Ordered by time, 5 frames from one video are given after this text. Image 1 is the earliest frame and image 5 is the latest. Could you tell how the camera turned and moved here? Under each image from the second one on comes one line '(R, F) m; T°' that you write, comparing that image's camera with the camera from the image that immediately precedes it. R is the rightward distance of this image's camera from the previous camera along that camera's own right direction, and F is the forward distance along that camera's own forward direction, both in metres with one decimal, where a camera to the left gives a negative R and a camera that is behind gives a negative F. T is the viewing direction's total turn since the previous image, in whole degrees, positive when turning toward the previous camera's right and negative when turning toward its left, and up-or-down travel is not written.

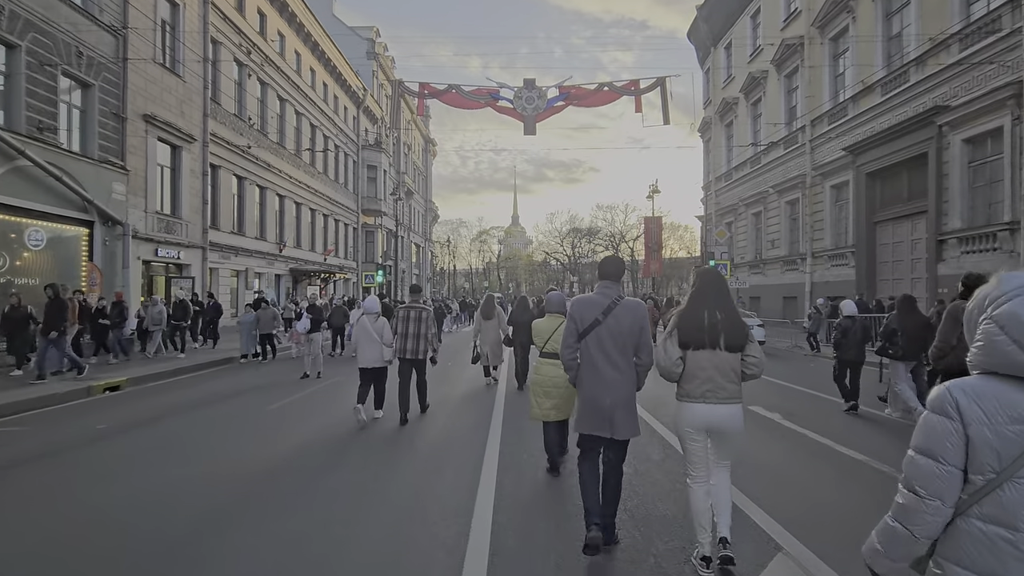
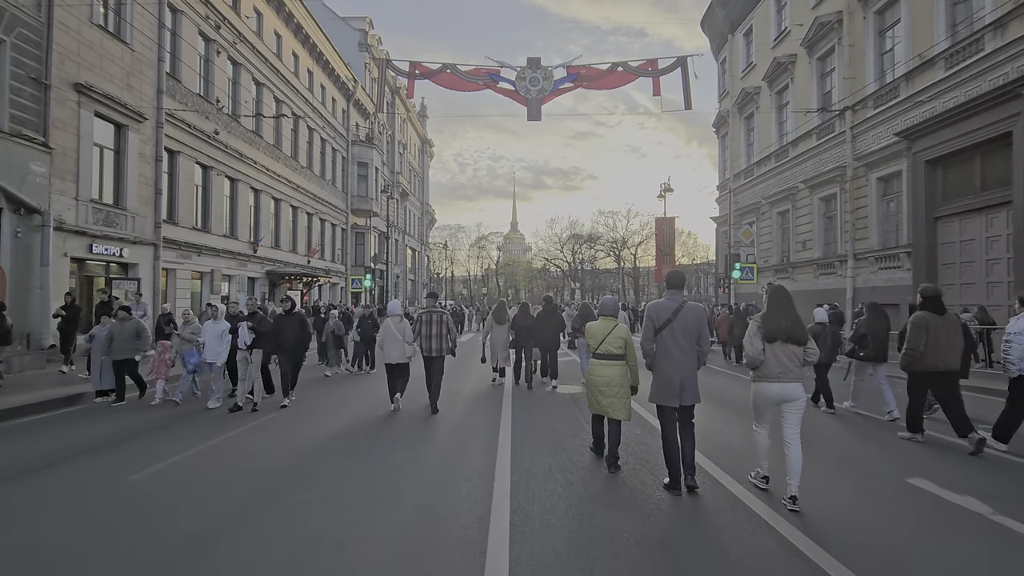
(-0.1, +2.9) m; 0°
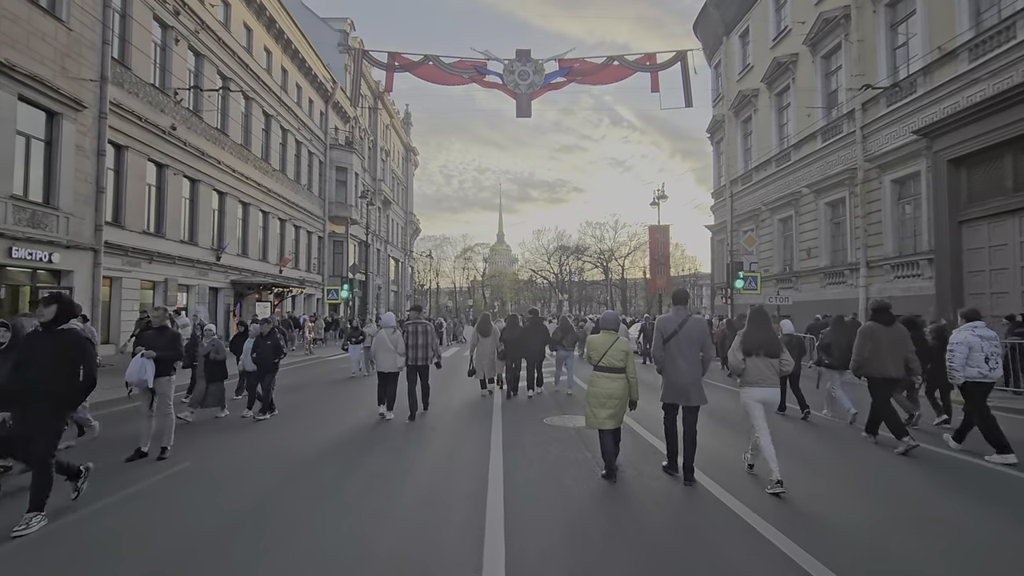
(0.0, +1.8) m; +1°
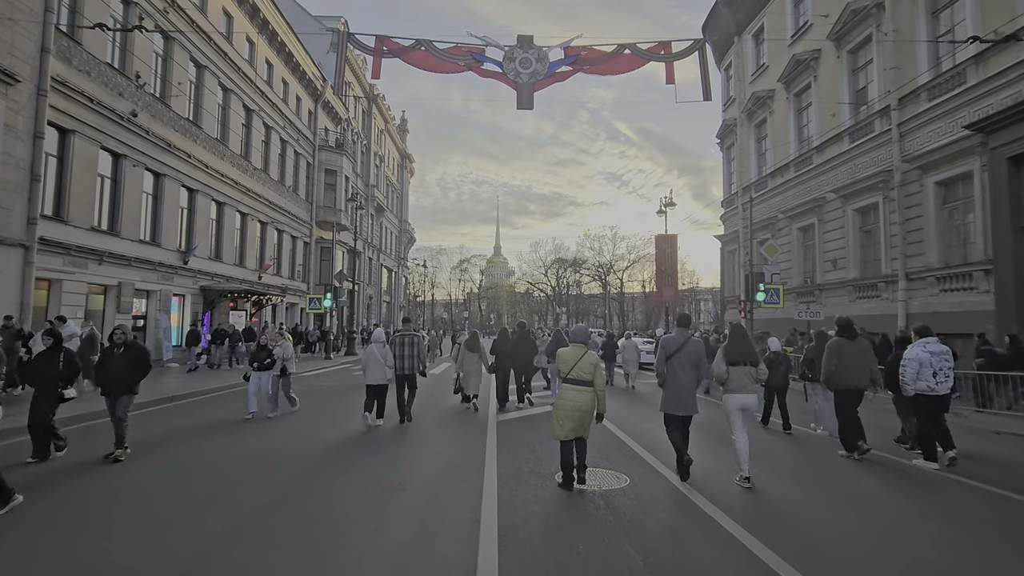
(-0.1, +2.1) m; 0°
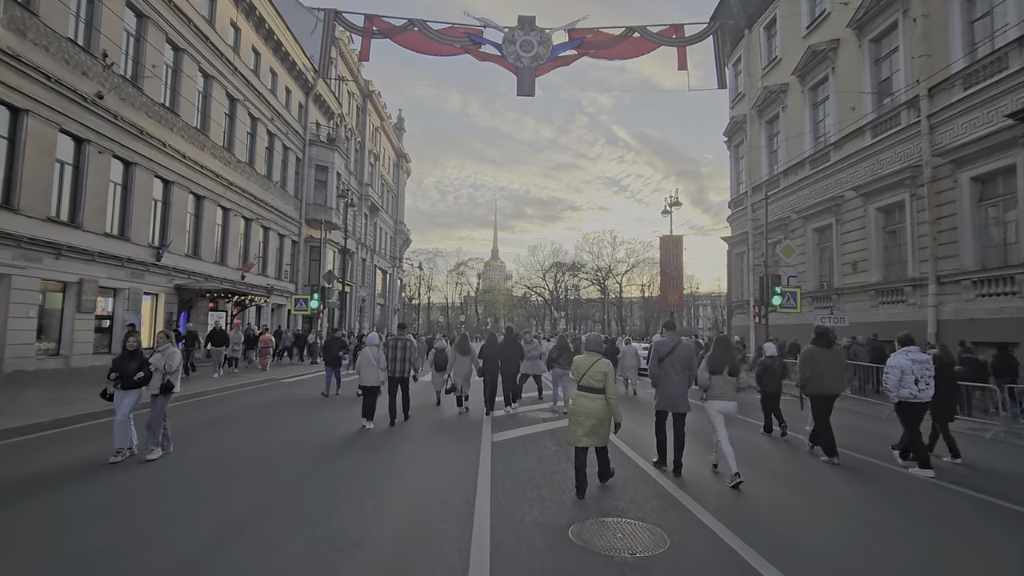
(0.0, +1.4) m; 0°
